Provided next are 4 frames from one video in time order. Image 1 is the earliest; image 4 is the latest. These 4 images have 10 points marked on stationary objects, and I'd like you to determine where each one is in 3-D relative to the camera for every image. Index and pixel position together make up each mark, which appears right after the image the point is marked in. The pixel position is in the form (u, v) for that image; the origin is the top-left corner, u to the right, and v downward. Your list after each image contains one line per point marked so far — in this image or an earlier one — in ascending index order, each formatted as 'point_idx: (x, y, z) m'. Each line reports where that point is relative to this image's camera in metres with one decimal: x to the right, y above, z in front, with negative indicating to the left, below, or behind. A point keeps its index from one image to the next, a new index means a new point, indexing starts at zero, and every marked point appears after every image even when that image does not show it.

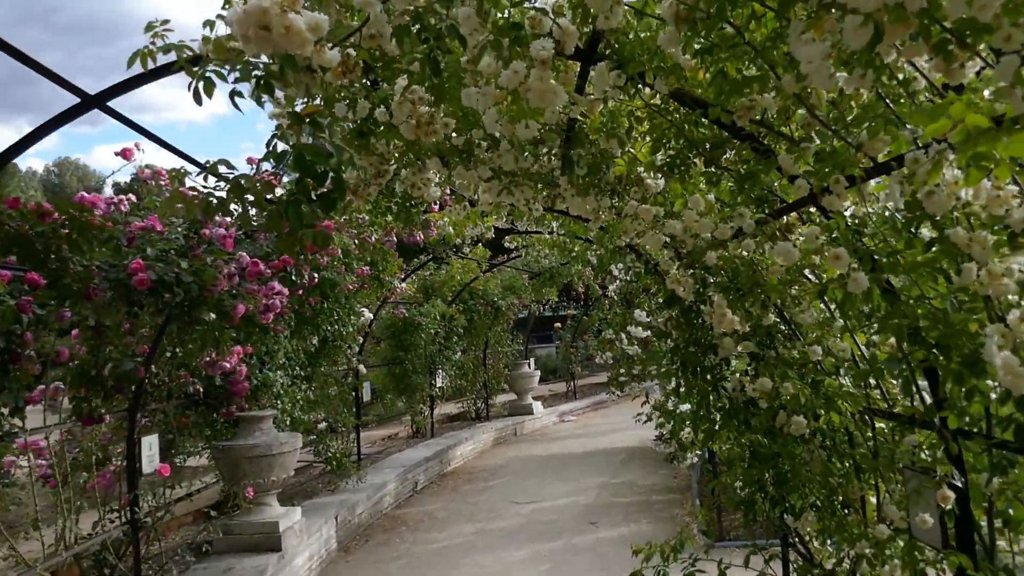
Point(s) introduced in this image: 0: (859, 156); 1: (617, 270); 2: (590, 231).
0: (+0.6, +0.2, +1.5) m
1: (+0.7, +0.1, +5.6) m
2: (+0.4, +0.3, +4.8) m
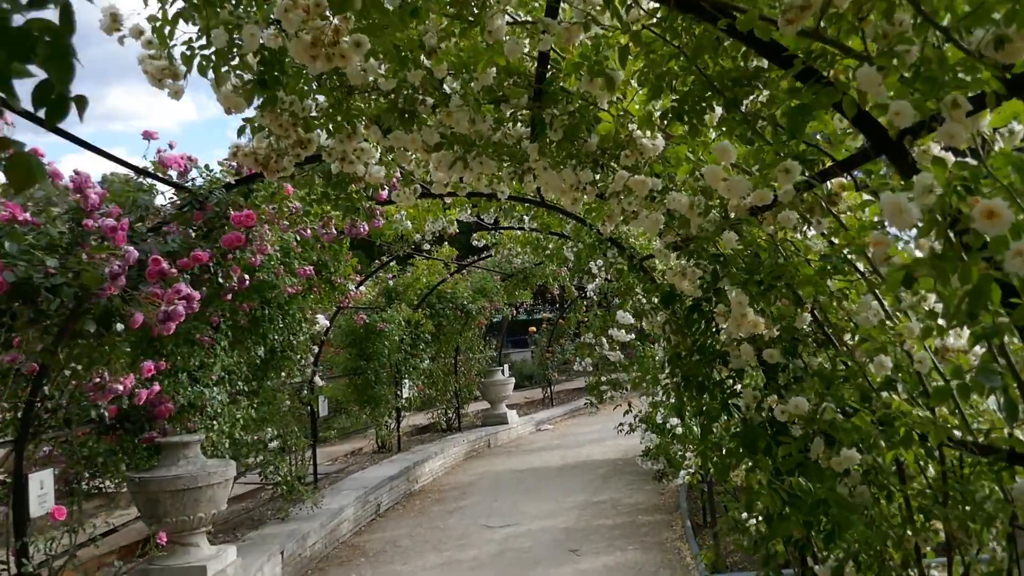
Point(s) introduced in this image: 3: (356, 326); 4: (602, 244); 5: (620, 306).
0: (+0.5, +0.2, +1.0) m
1: (+0.5, +0.1, +5.1) m
2: (+0.3, +0.3, +4.3) m
3: (-1.2, -0.3, +6.6) m
4: (+0.4, +0.2, +4.1) m
5: (+0.6, -0.1, +4.8) m
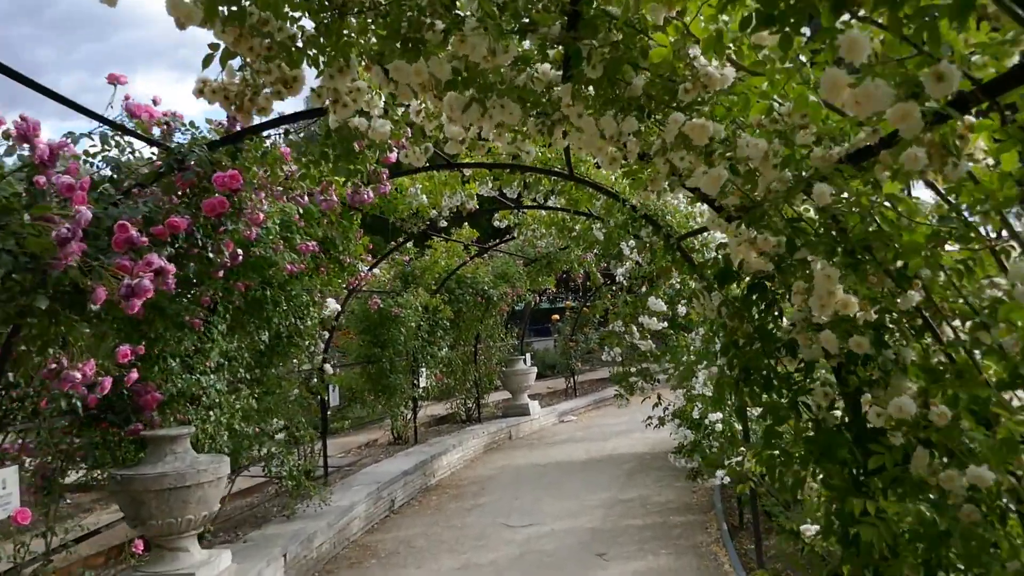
0: (+0.5, +0.3, +0.6) m
1: (+0.6, +0.2, +4.7) m
2: (+0.4, +0.4, +3.9) m
3: (-1.0, -0.2, +6.2) m
4: (+0.5, +0.3, +3.7) m
5: (+0.7, 0.0, +4.4) m
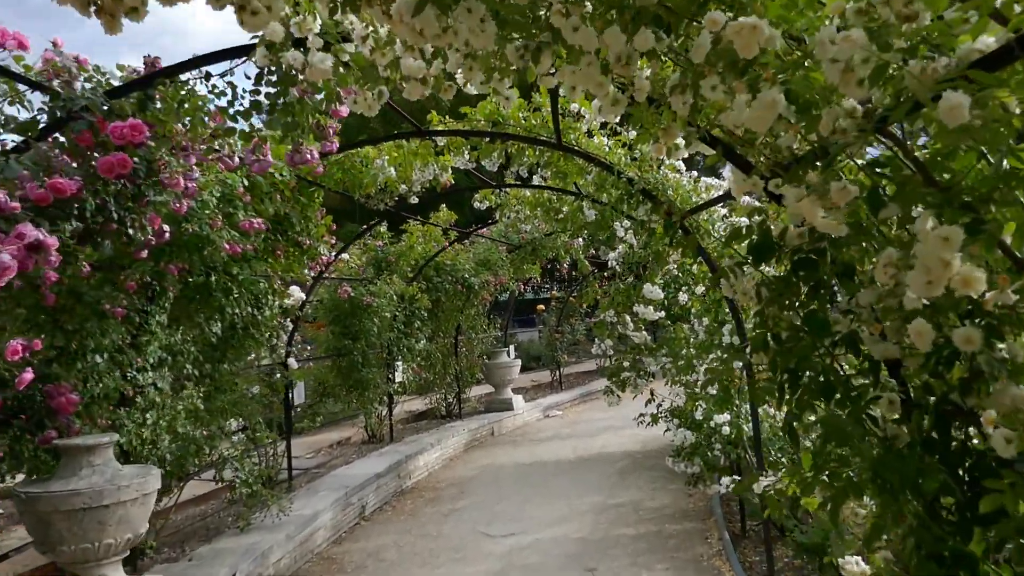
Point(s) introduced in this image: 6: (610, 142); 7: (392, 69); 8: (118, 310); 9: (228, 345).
0: (+0.5, +0.3, +0.1) m
1: (+0.5, +0.3, +4.3) m
2: (+0.3, +0.5, +3.5) m
3: (-1.1, -0.1, +5.7) m
4: (+0.5, +0.3, +3.3) m
5: (+0.6, +0.1, +4.0) m
6: (+0.4, +0.6, +3.4) m
7: (-0.2, +0.4, +1.8) m
8: (-1.2, -0.1, +2.8) m
9: (-1.3, -0.3, +4.0) m
